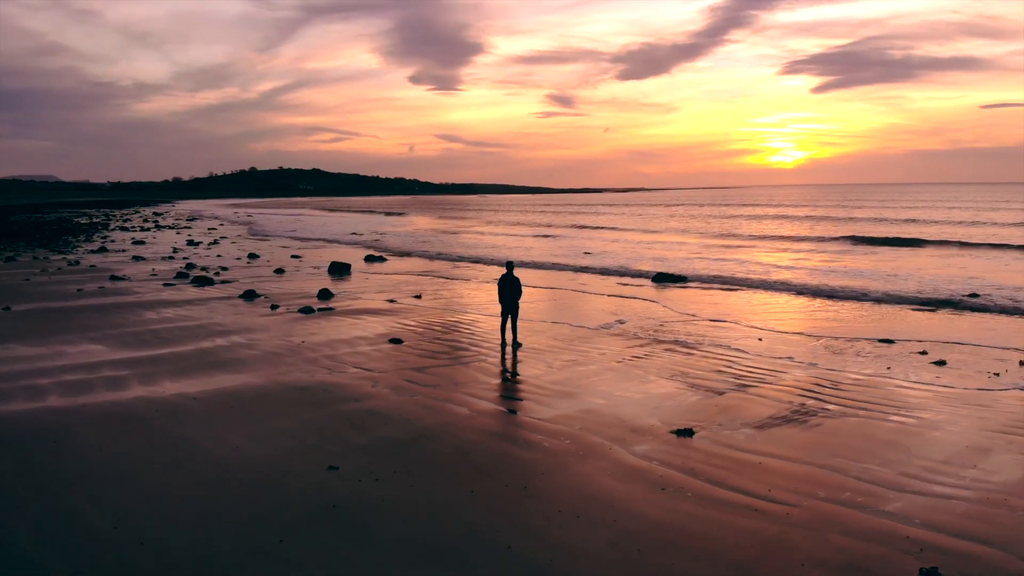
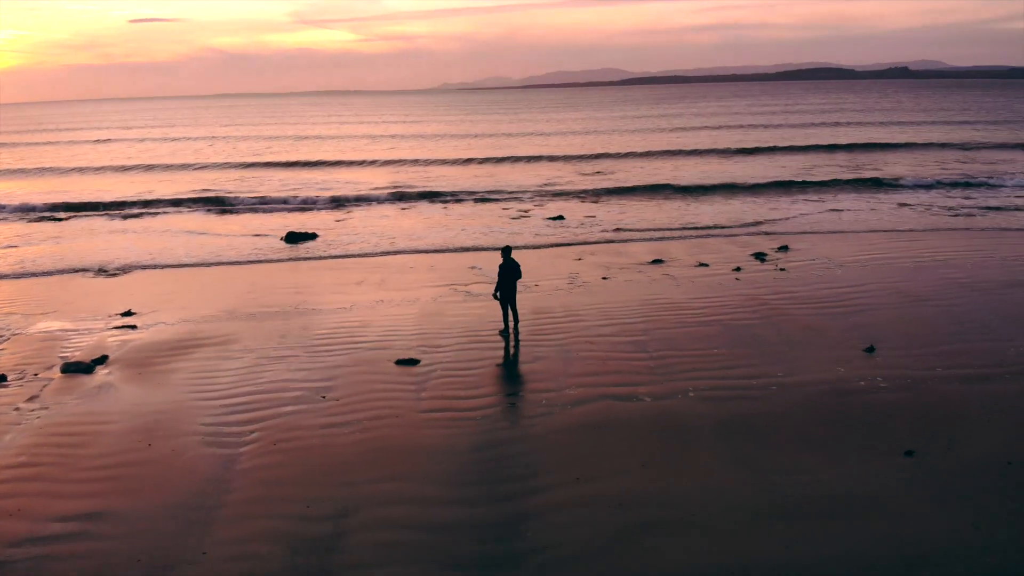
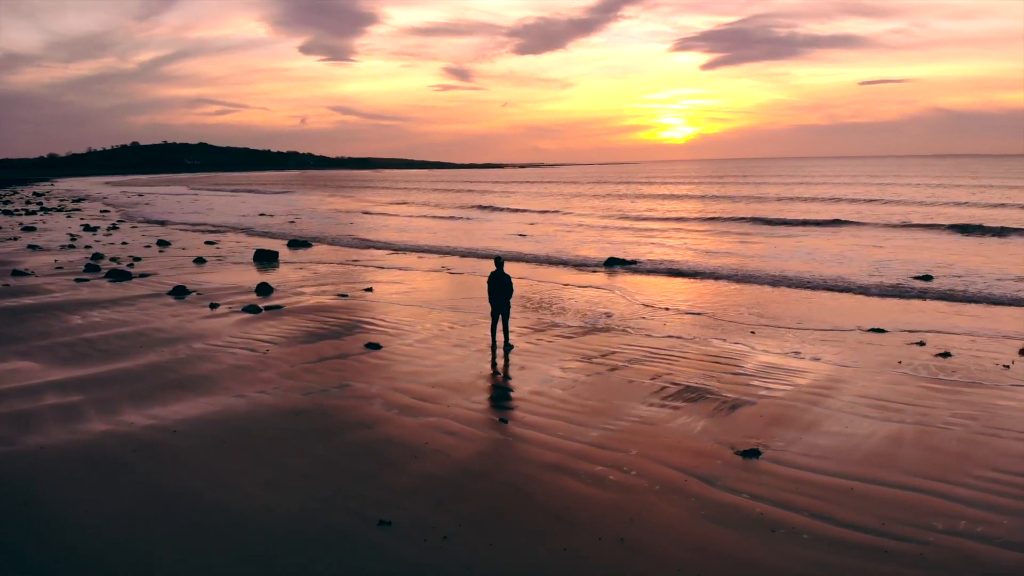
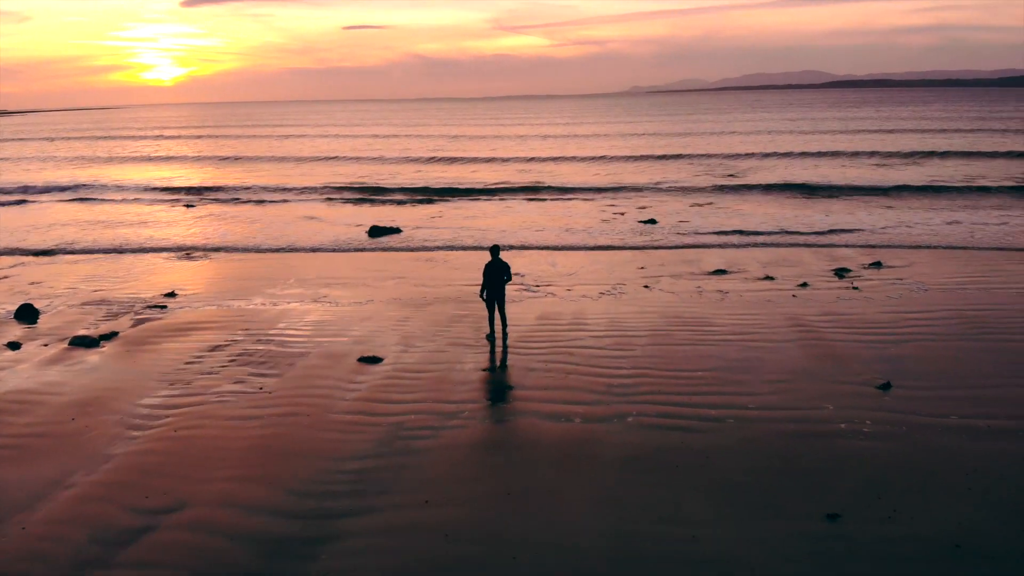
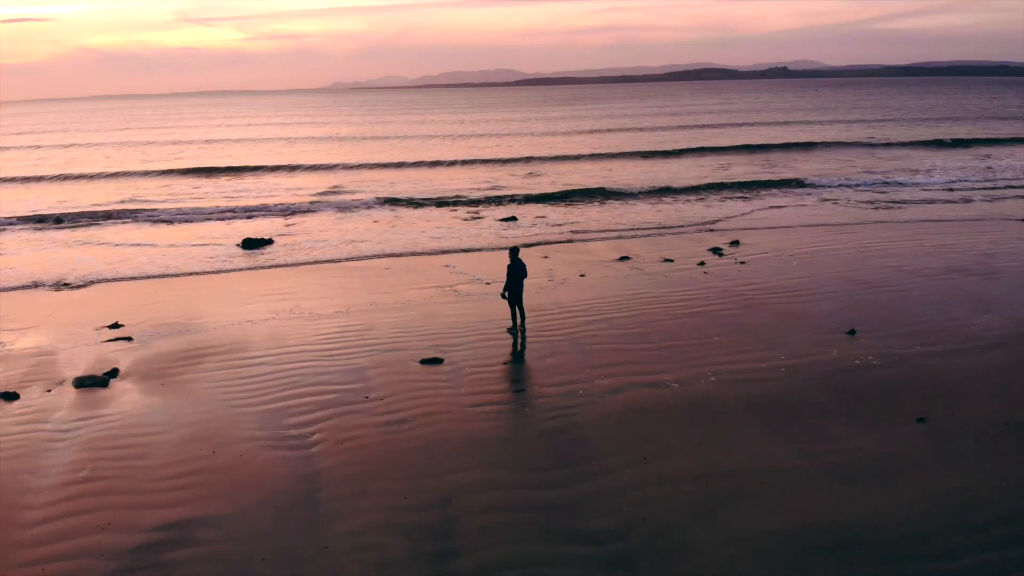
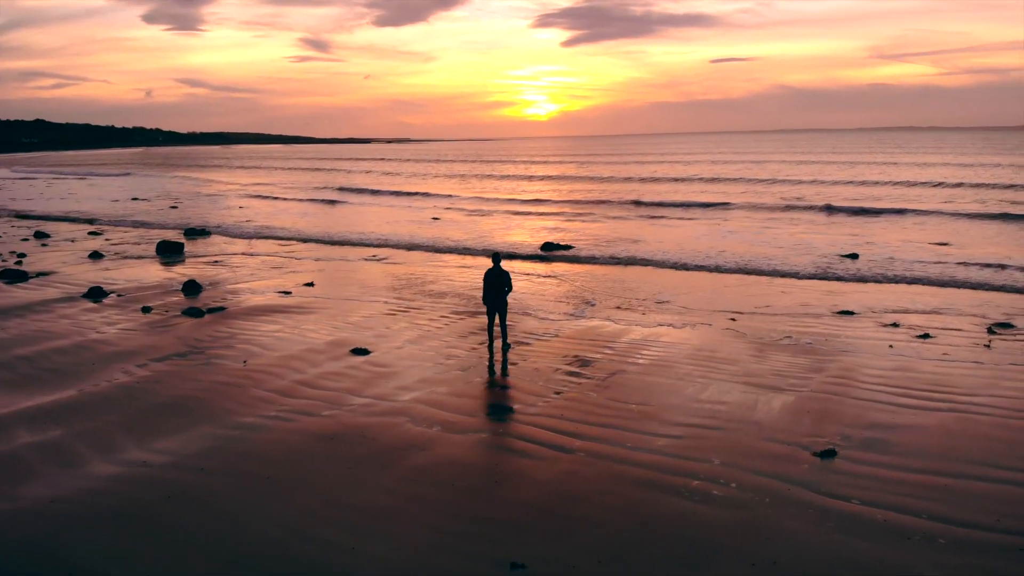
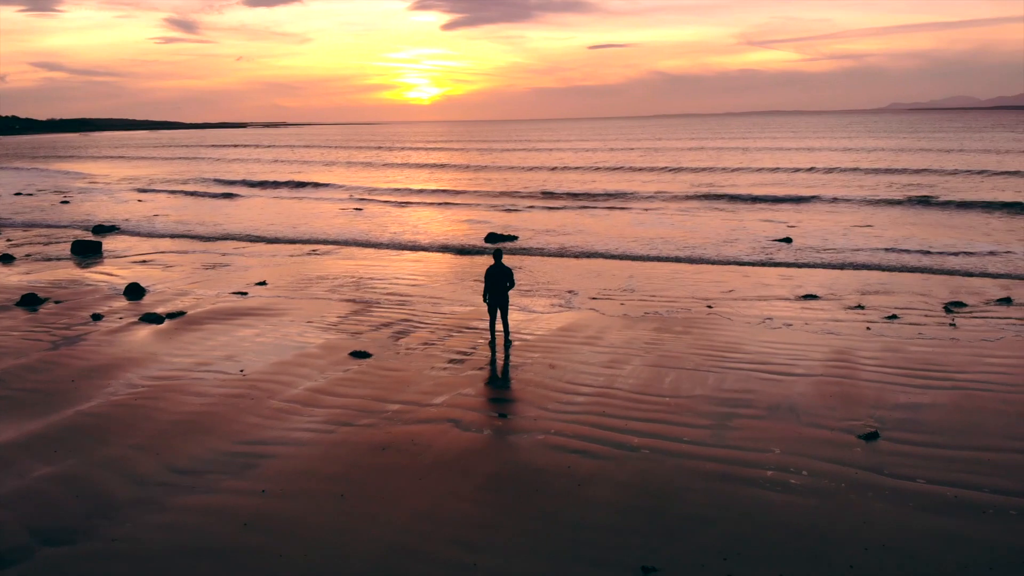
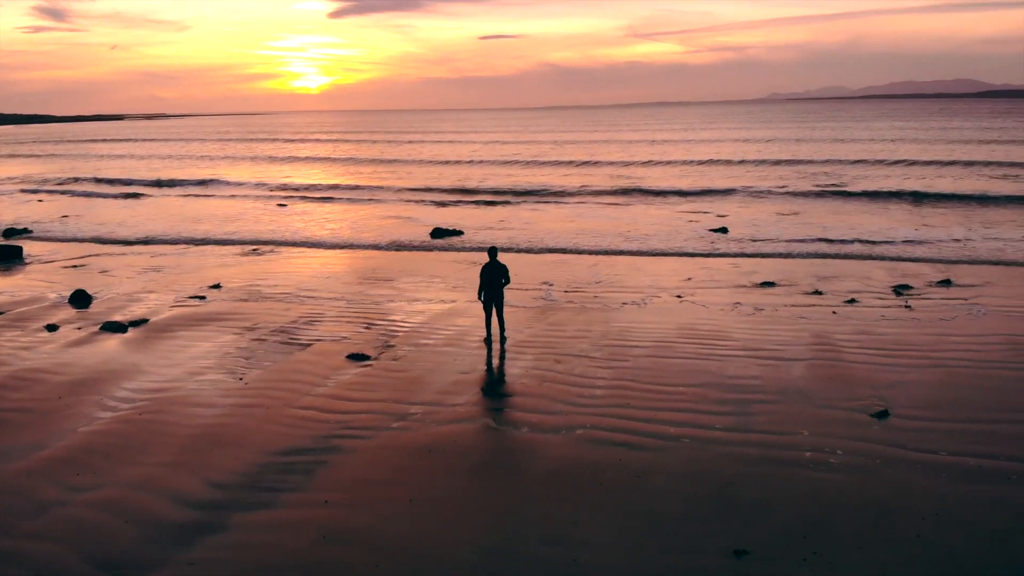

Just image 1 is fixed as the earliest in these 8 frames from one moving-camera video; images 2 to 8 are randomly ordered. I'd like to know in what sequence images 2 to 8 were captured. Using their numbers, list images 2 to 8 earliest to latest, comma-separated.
3, 6, 7, 8, 4, 2, 5
